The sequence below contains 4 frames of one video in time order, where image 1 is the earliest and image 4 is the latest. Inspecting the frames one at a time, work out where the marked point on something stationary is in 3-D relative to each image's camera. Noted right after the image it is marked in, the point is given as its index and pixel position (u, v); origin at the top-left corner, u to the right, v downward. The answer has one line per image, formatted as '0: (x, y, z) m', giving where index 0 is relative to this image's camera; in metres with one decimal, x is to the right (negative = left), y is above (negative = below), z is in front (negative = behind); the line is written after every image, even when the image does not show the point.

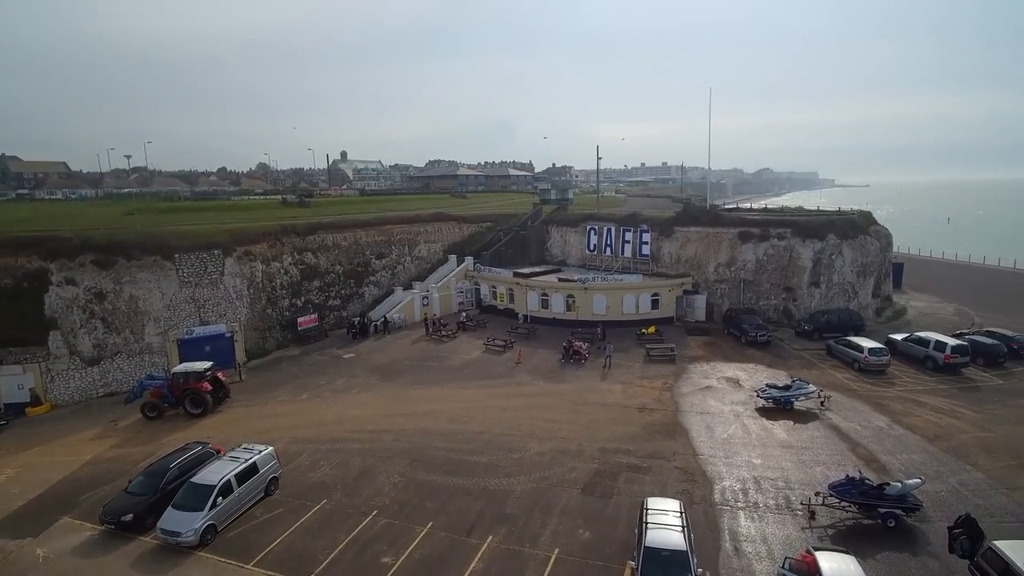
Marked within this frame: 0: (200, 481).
0: (-10.4, -6.4, +19.5) m
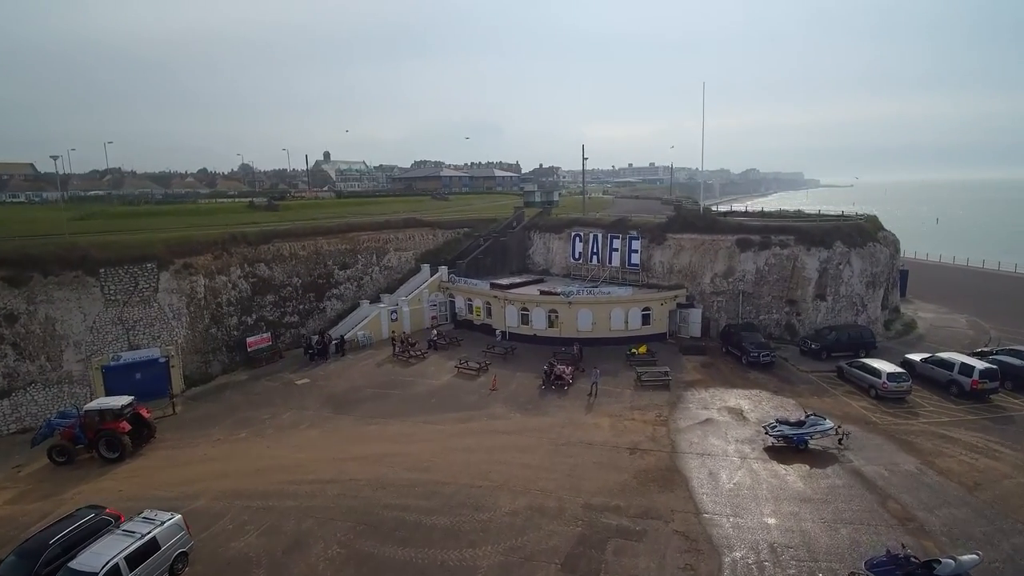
0: (-11.4, -7.3, +15.4) m
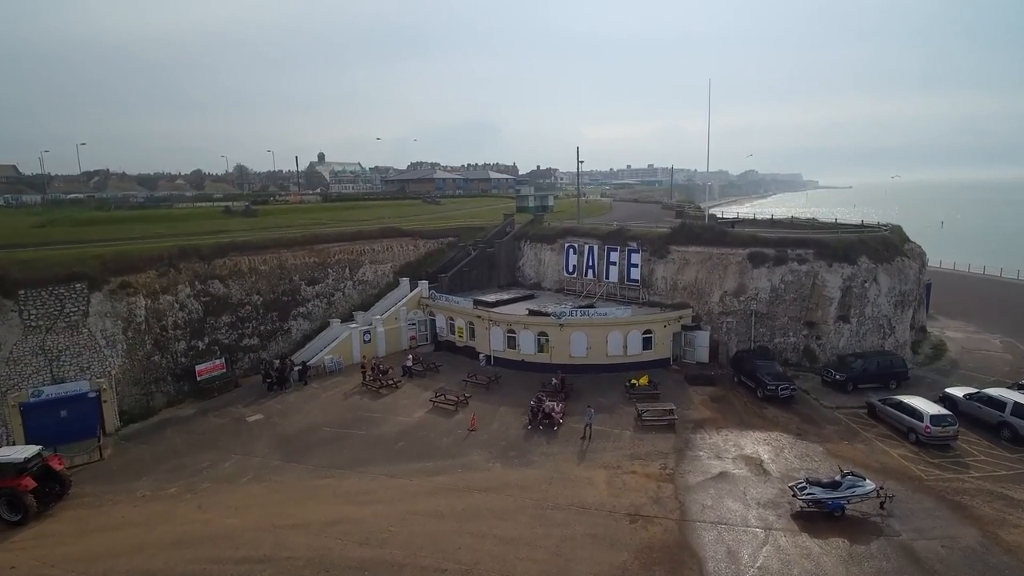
0: (-12.2, -8.4, +11.4) m
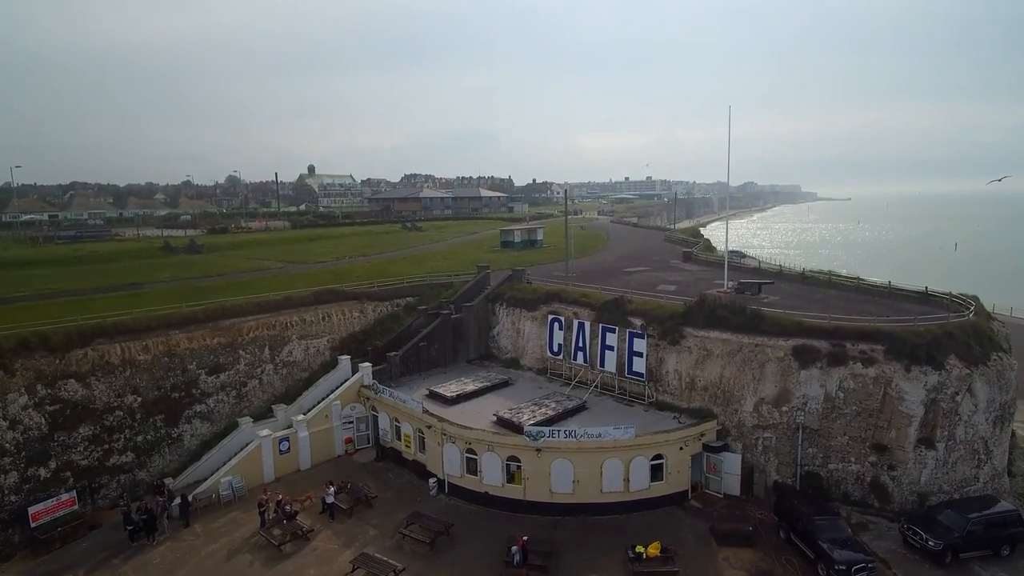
0: (-13.8, -12.3, +2.7) m
